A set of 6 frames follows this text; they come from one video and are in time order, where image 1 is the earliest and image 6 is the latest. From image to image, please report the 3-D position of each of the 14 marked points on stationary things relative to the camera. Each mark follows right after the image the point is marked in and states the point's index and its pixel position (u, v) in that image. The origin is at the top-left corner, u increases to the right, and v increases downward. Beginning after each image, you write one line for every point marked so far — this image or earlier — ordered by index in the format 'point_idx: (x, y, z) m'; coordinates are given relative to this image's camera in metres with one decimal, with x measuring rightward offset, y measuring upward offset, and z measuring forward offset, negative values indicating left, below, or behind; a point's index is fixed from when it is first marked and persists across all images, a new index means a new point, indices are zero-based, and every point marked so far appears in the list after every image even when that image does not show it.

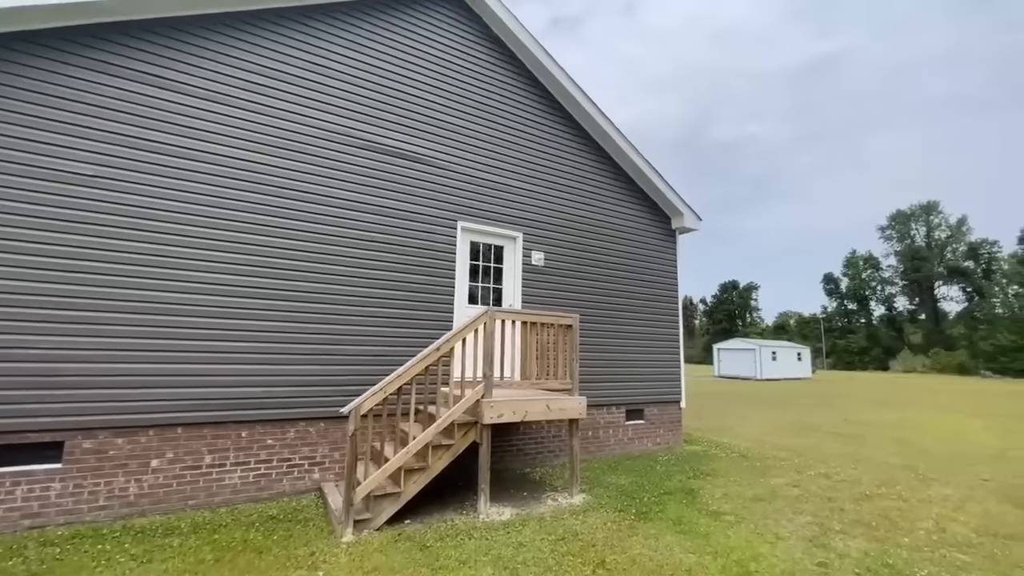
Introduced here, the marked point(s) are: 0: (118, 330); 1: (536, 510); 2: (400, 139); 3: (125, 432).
0: (-4.4, -0.4, +4.7) m
1: (+0.3, -2.7, +5.3) m
2: (-1.8, +2.4, +6.8) m
3: (-4.2, -1.5, +4.6) m
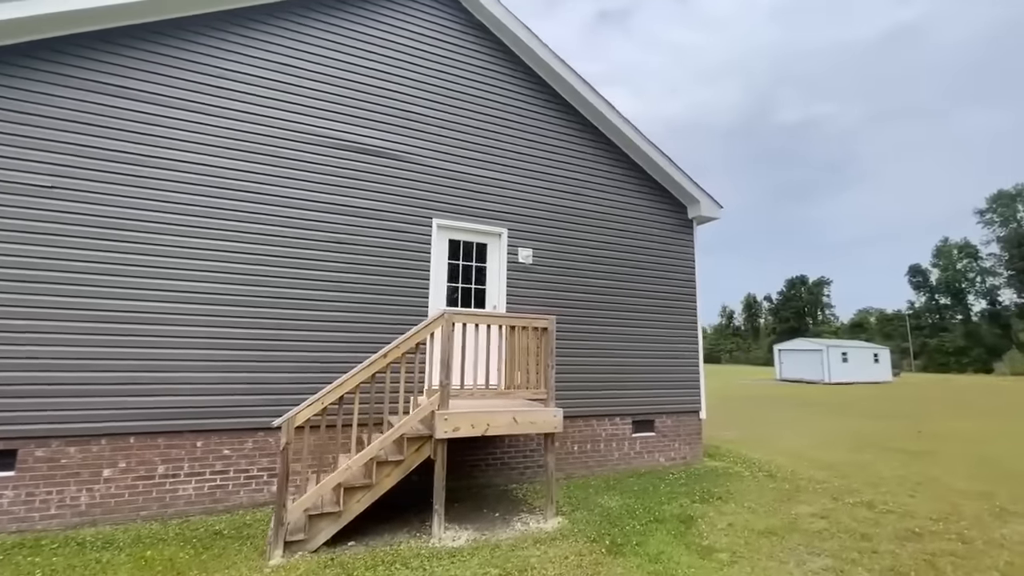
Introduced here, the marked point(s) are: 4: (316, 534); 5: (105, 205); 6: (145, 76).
0: (-4.9, -0.5, +4.8) m
1: (-0.2, -2.7, +4.7) m
2: (-2.2, +2.3, +6.5) m
3: (-4.7, -1.6, +4.7) m
4: (-1.9, -2.4, +4.3) m
5: (-4.8, +1.0, +5.1) m
6: (-4.7, +2.7, +5.5) m
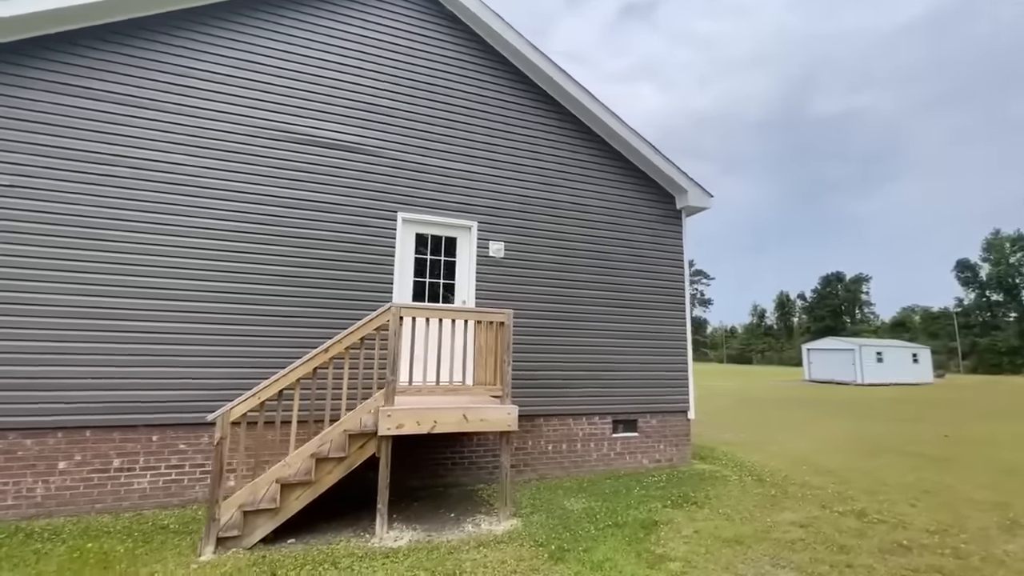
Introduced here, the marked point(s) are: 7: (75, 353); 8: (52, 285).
0: (-5.5, -0.5, +4.9) m
1: (-0.7, -2.6, +4.5) m
2: (-2.7, +2.4, +6.5) m
3: (-5.2, -1.6, +4.7) m
4: (-2.5, -2.3, +4.2) m
5: (-5.4, +1.0, +5.2) m
6: (-5.2, +2.7, +5.6) m
7: (-5.0, -0.7, +5.0) m
8: (-5.3, 0.0, +5.0) m
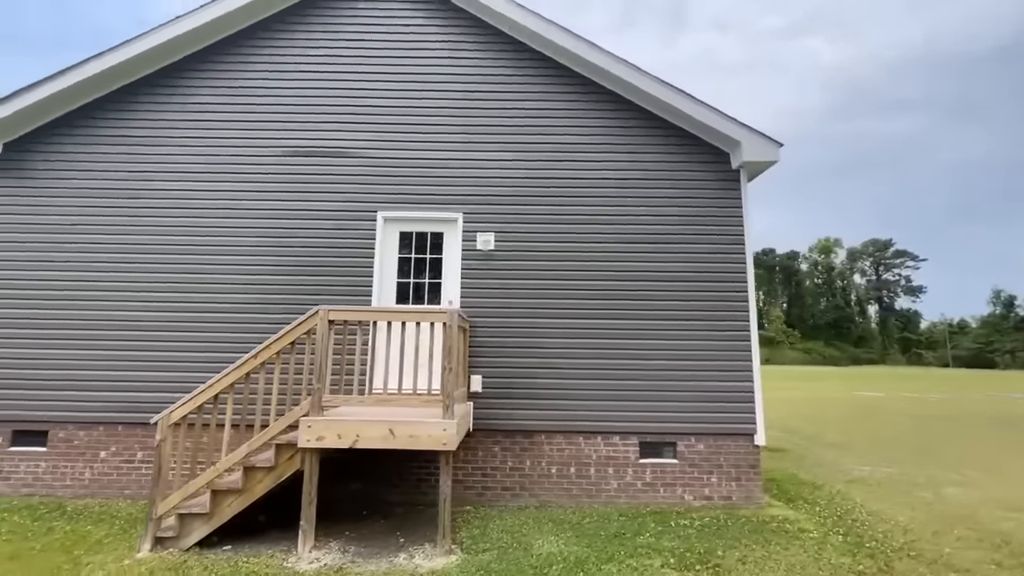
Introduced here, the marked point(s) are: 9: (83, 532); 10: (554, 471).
0: (-5.9, -0.8, +5.9) m
1: (-1.4, -2.6, +4.0) m
2: (-2.9, +2.3, +6.6) m
3: (-5.6, -1.8, +5.7) m
4: (-3.2, -2.4, +4.3) m
5: (-5.8, +0.8, +6.2) m
6: (-5.6, +2.5, +6.6) m
7: (-5.4, -1.0, +5.9) m
8: (-5.7, -0.2, +6.0) m
9: (-4.6, -2.6, +4.7) m
10: (+0.6, -2.4, +5.7) m
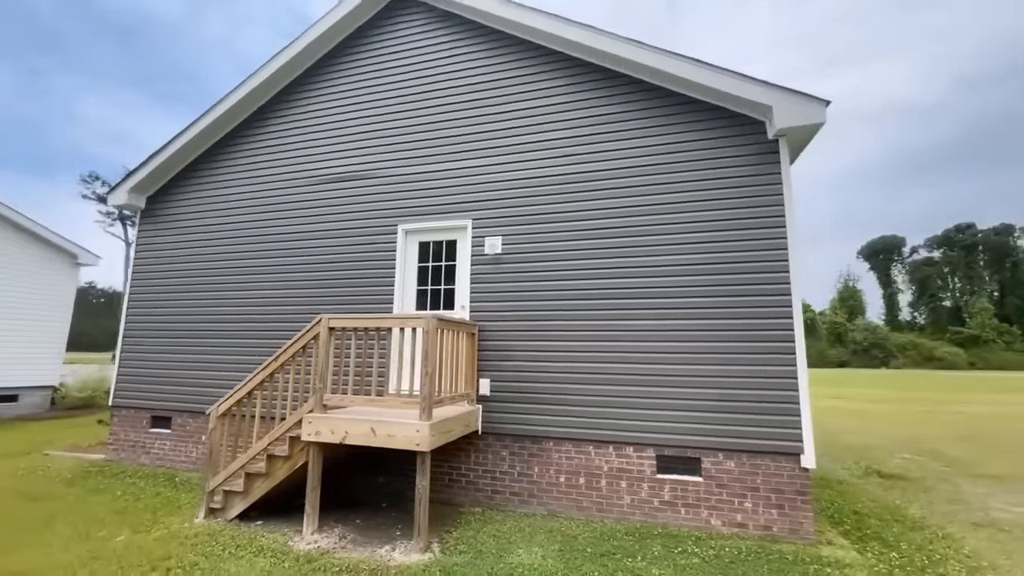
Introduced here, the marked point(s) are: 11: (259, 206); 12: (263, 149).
0: (-5.5, -1.1, +7.5) m
1: (-1.7, -2.7, +4.4) m
2: (-2.6, +2.1, +7.3) m
3: (-5.3, -2.1, +7.2) m
4: (-3.4, -2.6, +5.2) m
5: (-5.4, +0.5, +7.8) m
6: (-5.2, +2.2, +8.1) m
7: (-5.1, -1.2, +7.3) m
8: (-5.4, -0.5, +7.6) m
9: (-4.6, -2.9, +5.9) m
10: (+0.7, -2.4, +5.4) m
11: (-4.4, +1.5, +7.7) m
12: (-4.5, +2.5, +7.9) m
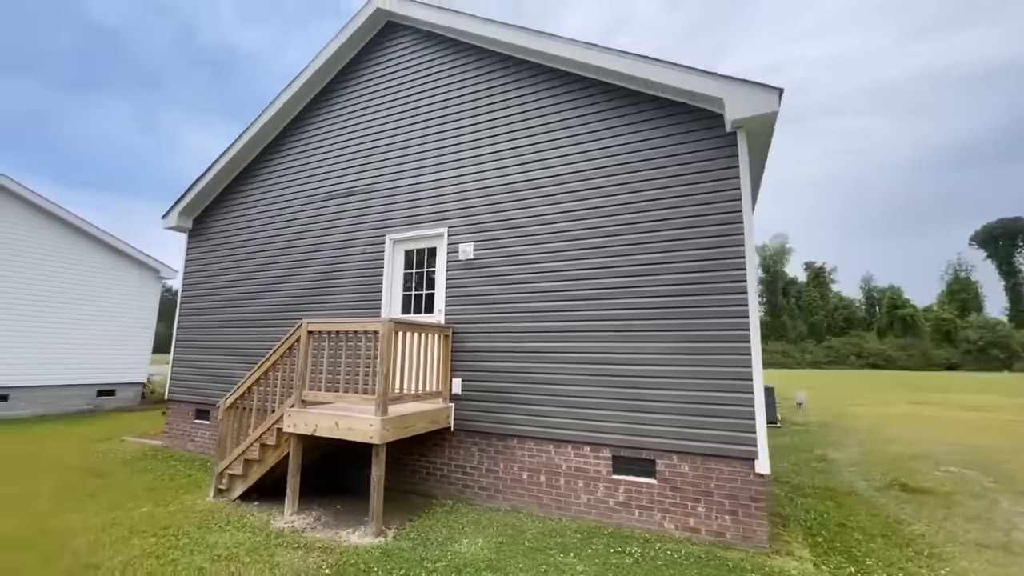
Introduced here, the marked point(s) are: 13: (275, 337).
0: (-5.6, -1.2, +8.6) m
1: (-2.3, -2.8, +4.9) m
2: (-2.8, +2.0, +7.9) m
3: (-5.4, -2.3, +8.3) m
4: (-3.8, -2.7, +5.9) m
5: (-5.5, +0.3, +8.8) m
6: (-5.3, +2.0, +9.1) m
7: (-5.2, -1.4, +8.3) m
8: (-5.5, -0.7, +8.6) m
9: (-4.9, -3.0, +6.9) m
10: (+0.2, -2.4, +5.6) m
11: (-4.6, +1.3, +8.6) m
12: (-4.6, +2.4, +8.9) m
13: (-4.4, -0.9, +8.1) m
